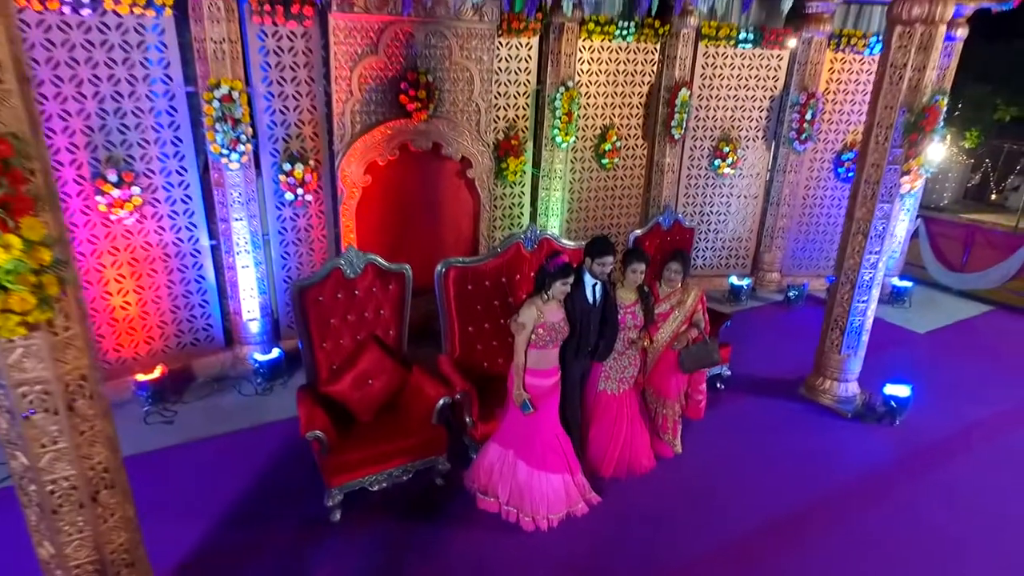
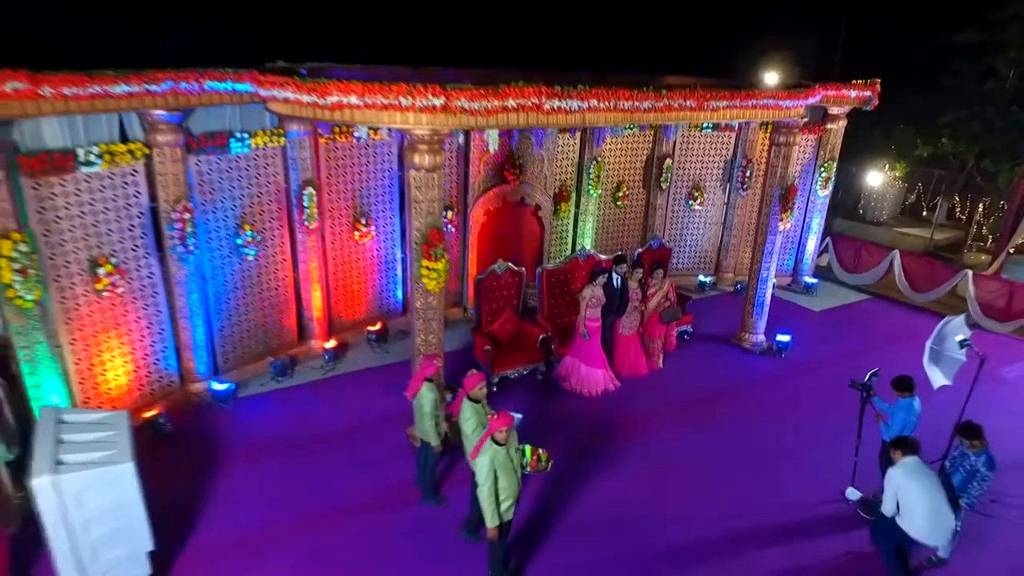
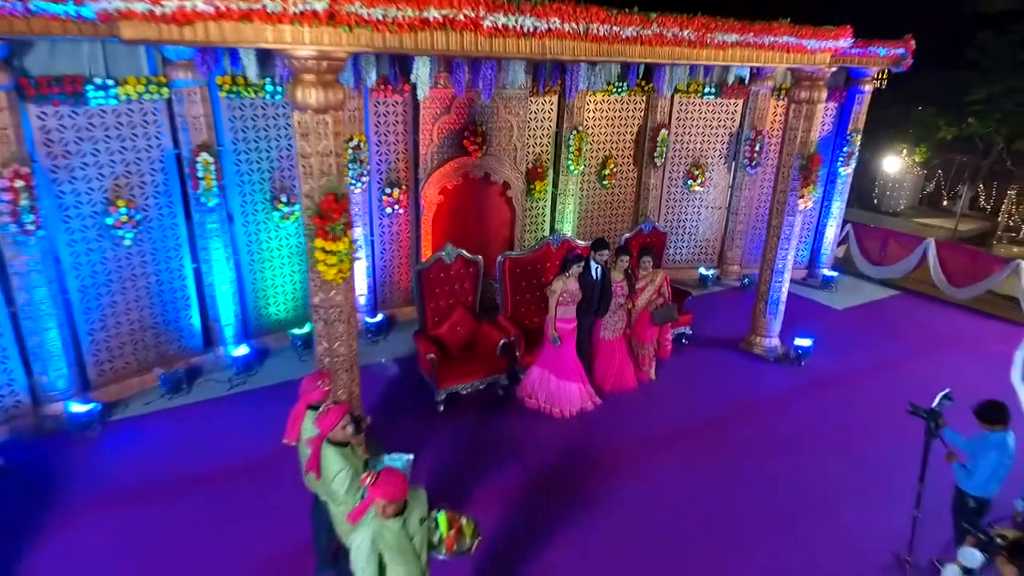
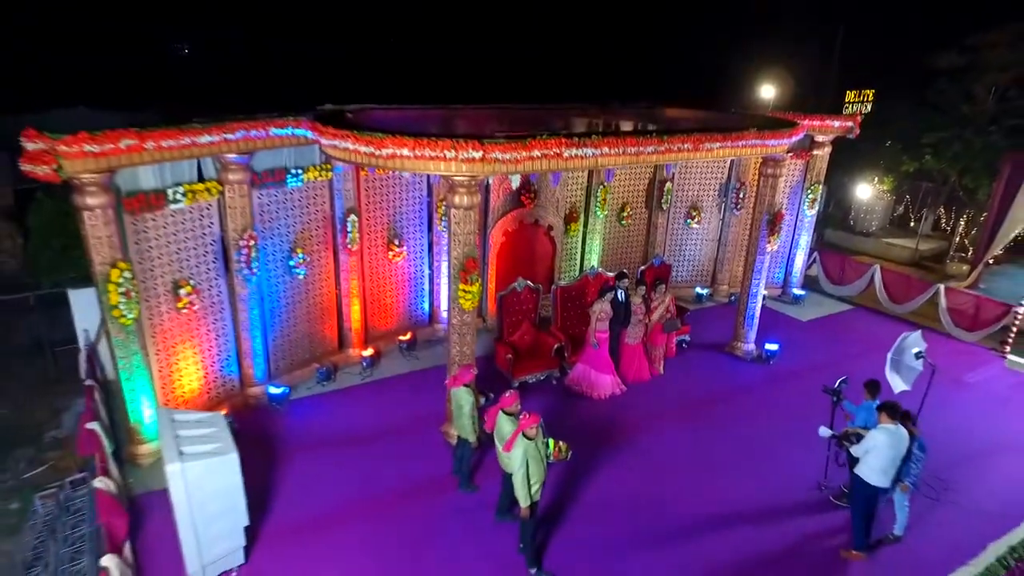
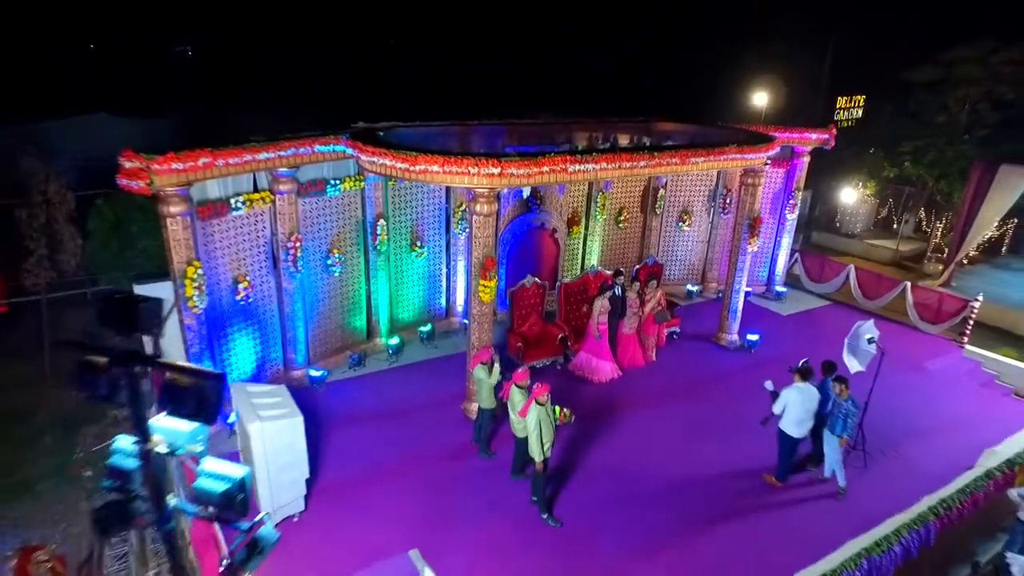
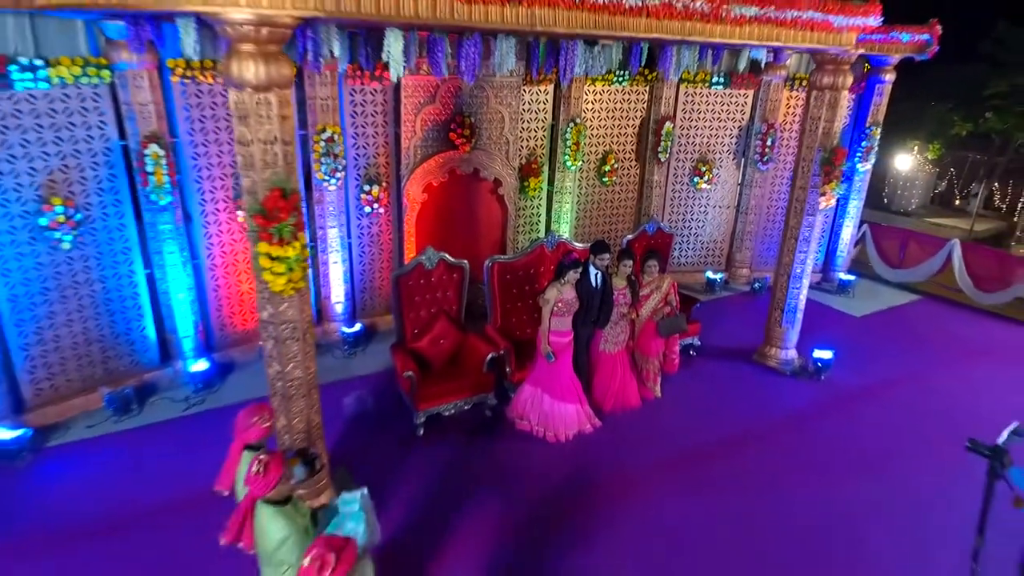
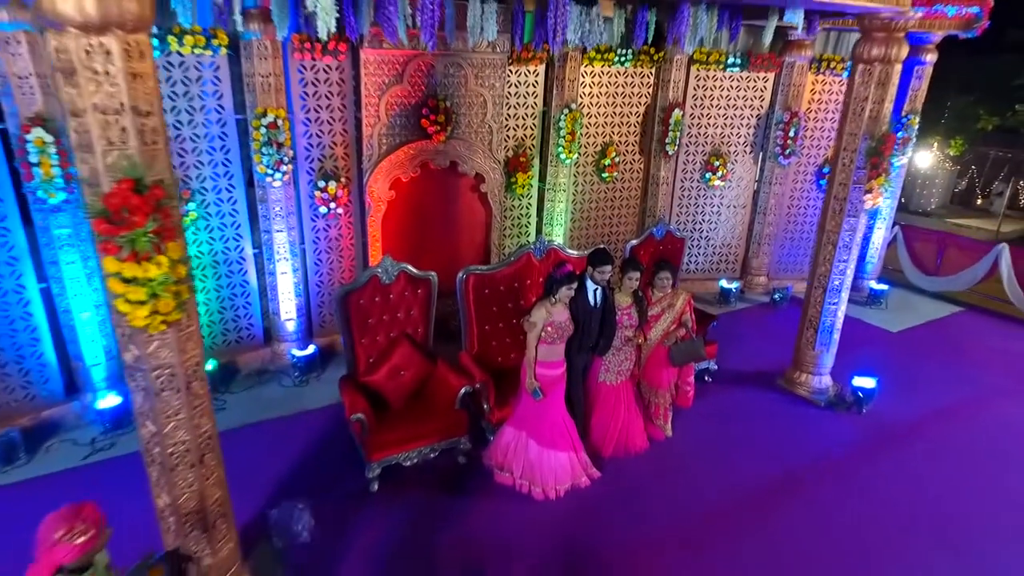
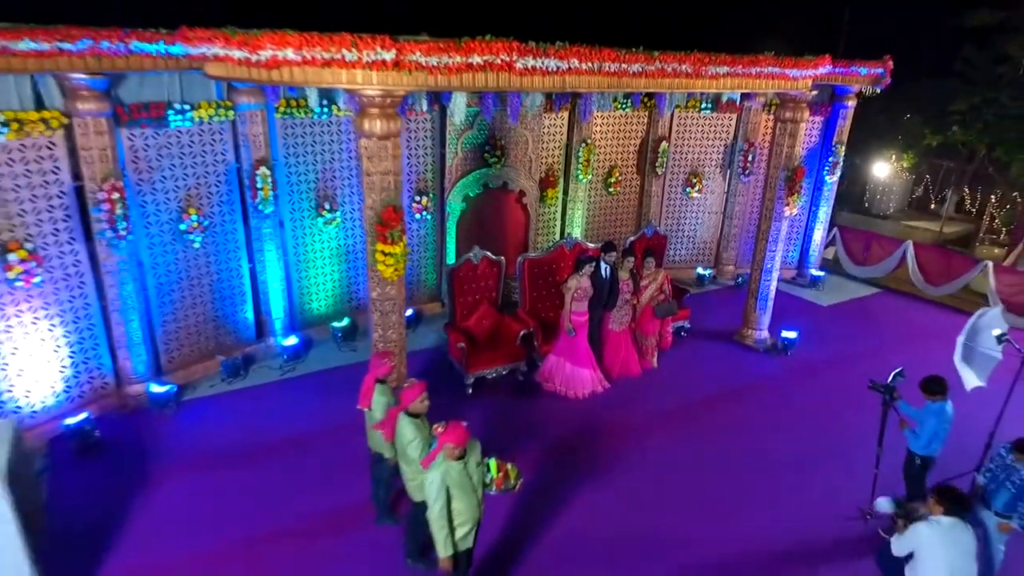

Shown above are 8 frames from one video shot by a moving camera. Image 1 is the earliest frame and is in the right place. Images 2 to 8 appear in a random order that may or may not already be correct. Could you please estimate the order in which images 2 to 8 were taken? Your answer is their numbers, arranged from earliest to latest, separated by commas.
7, 6, 3, 8, 2, 4, 5
